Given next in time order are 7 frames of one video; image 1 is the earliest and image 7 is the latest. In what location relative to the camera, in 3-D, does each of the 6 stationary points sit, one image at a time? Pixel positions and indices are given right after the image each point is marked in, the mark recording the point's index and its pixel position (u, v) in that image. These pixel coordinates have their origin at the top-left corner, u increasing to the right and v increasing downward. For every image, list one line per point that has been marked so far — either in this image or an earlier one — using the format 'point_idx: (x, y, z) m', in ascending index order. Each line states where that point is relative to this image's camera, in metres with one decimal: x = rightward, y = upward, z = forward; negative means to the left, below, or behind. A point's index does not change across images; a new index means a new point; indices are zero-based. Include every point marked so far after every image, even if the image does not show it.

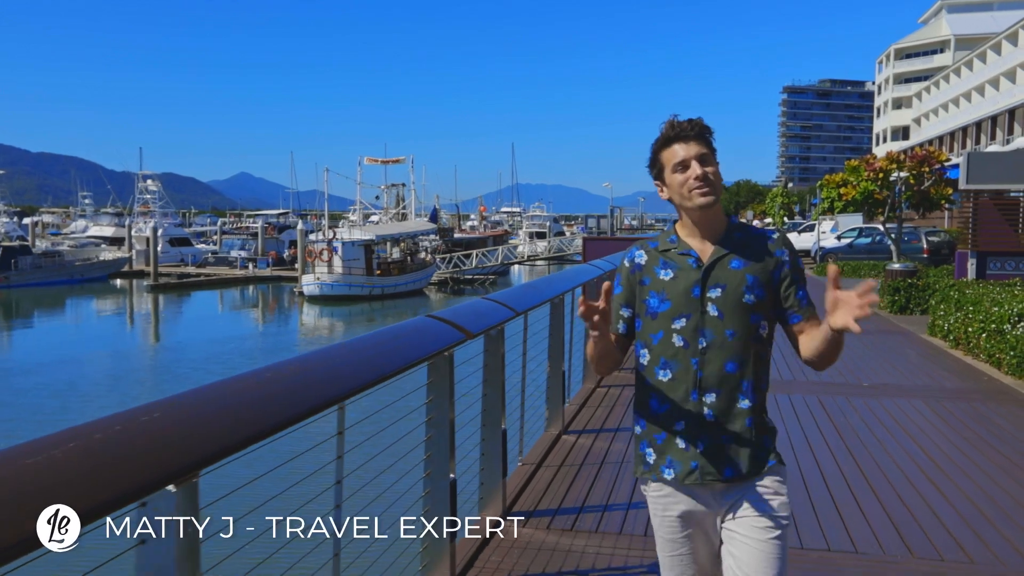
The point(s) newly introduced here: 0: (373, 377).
0: (-0.4, -0.3, +2.9) m
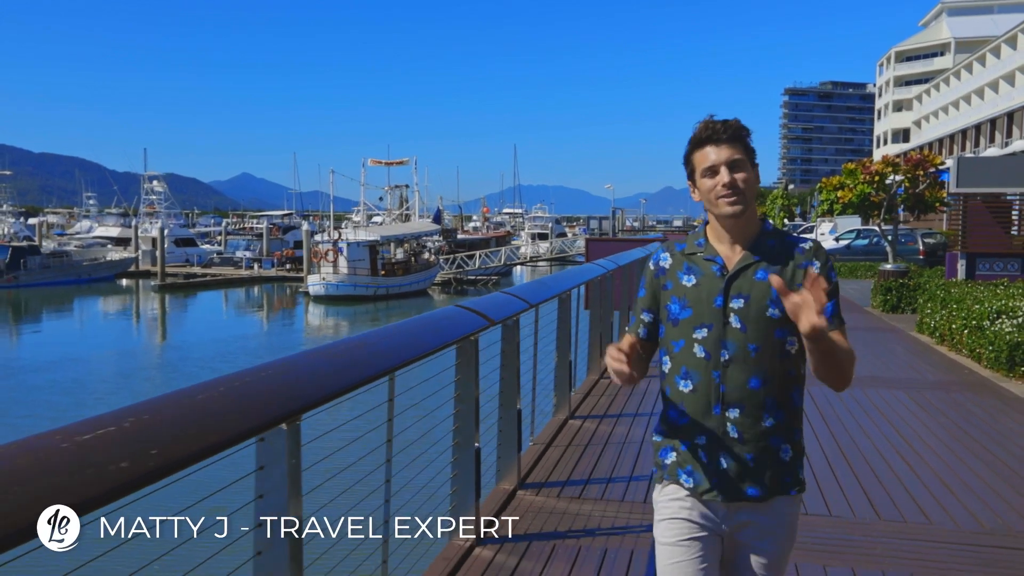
0: (-0.4, -0.3, +3.5) m
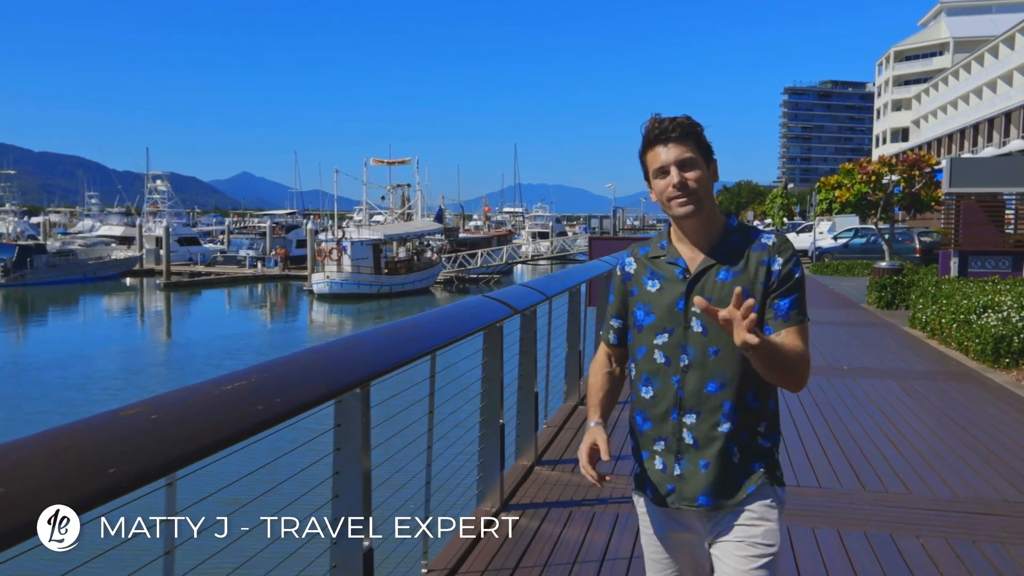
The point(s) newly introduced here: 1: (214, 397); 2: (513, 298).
0: (-0.3, -0.2, +4.0) m
1: (-0.7, -0.3, +2.3) m
2: (0.0, -0.1, +5.3) m
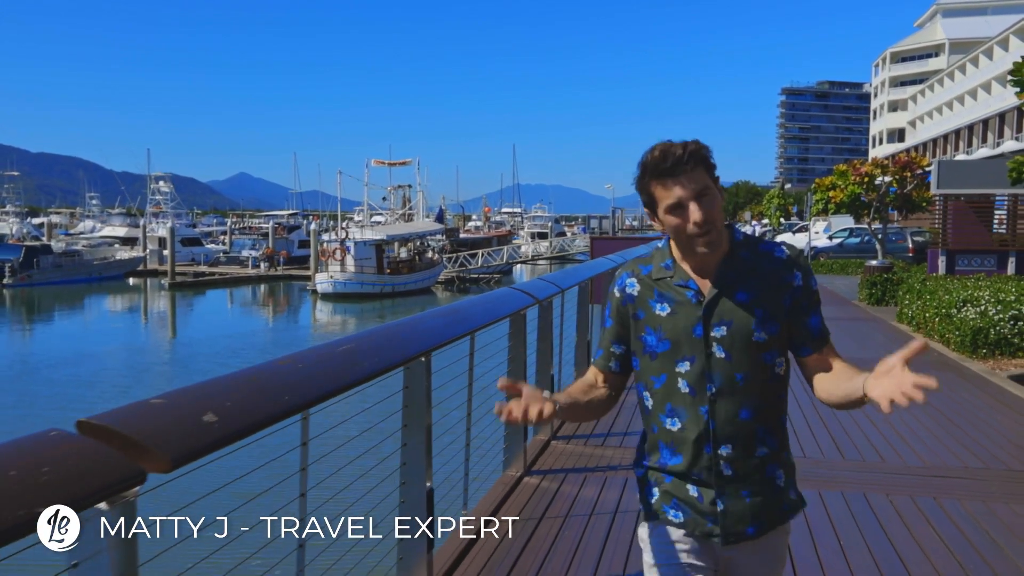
0: (-0.1, -0.2, +4.7) m
1: (-0.6, -0.2, +2.9) m
2: (+0.1, 0.0, +6.0) m
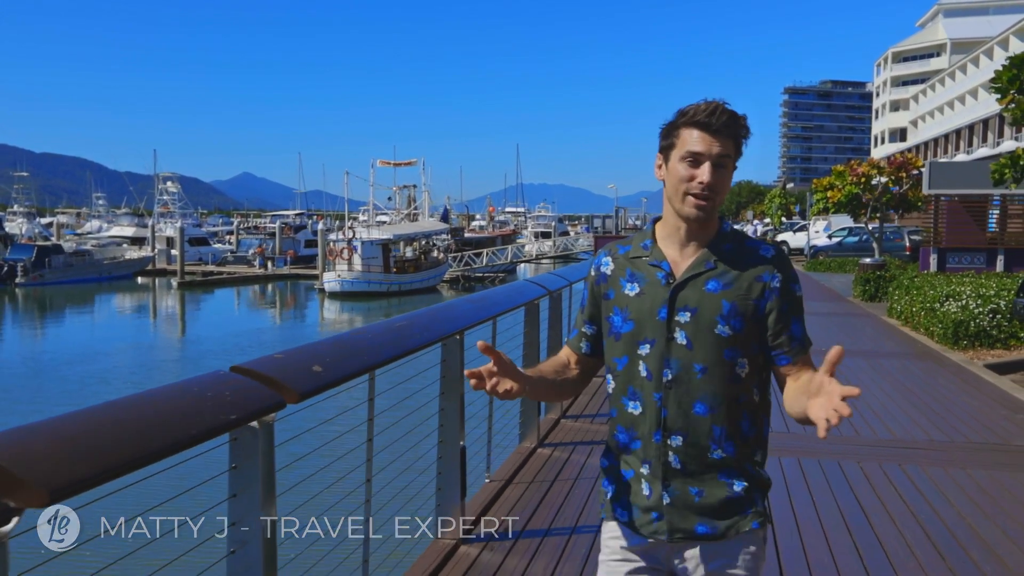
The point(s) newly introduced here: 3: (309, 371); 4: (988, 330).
0: (0.0, -0.1, +5.4) m
1: (-0.5, -0.2, +3.7) m
2: (+0.2, 0.0, +6.7) m
3: (-0.6, -0.2, +2.7) m
4: (+5.8, -0.5, +11.0) m
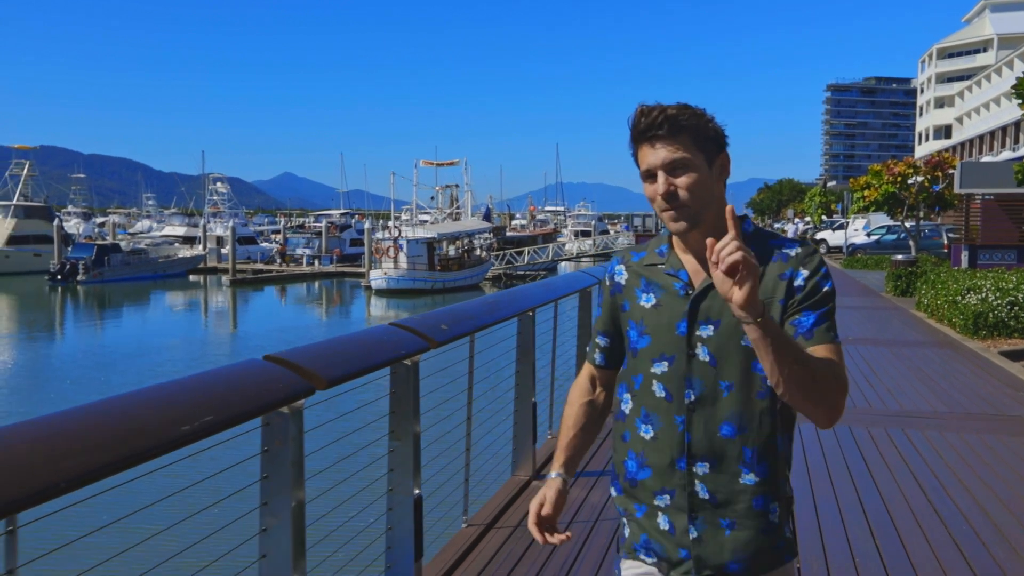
0: (+0.4, 0.0, +6.5) m
1: (-0.2, -0.1, +4.7) m
2: (+0.7, +0.1, +7.7) m
3: (-0.3, -0.2, +3.7) m
4: (+6.4, -0.4, +11.8) m
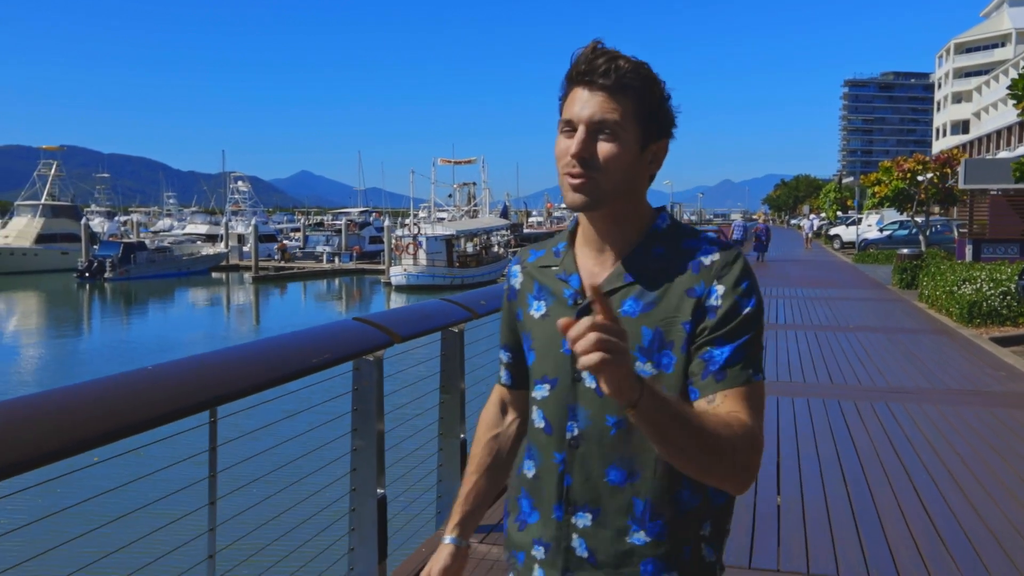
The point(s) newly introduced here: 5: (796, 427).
0: (+0.6, +0.1, +7.3) m
1: (0.0, 0.0, +5.5) m
2: (+0.9, +0.2, +8.5) m
3: (-0.2, -0.1, +4.6) m
4: (+6.7, -0.3, +12.5) m
5: (+2.3, -1.2, +7.2) m
